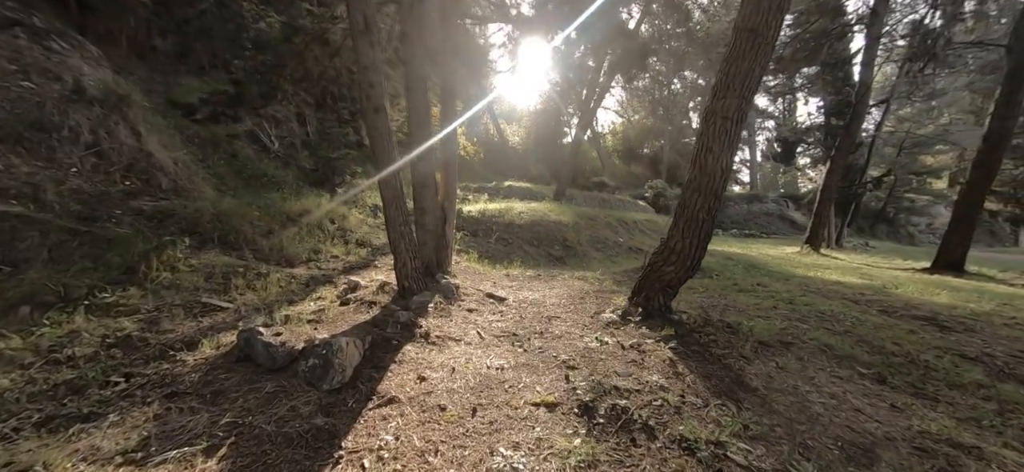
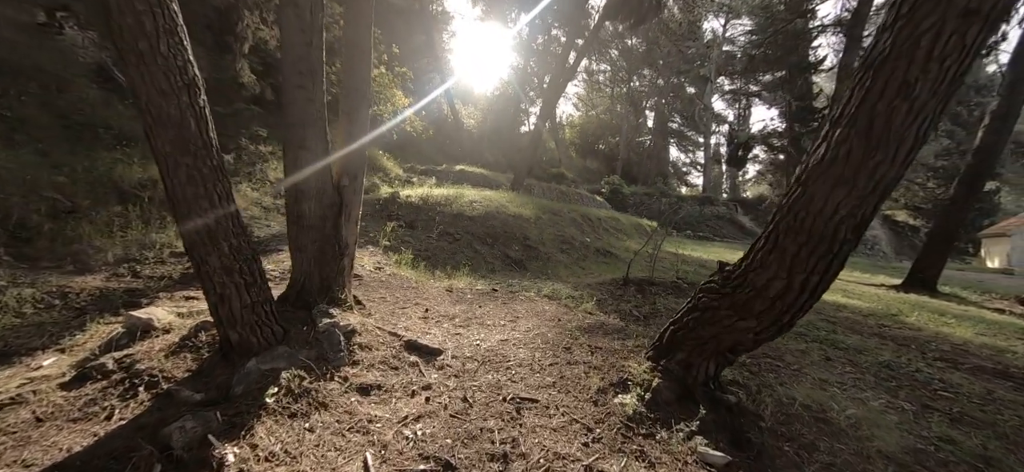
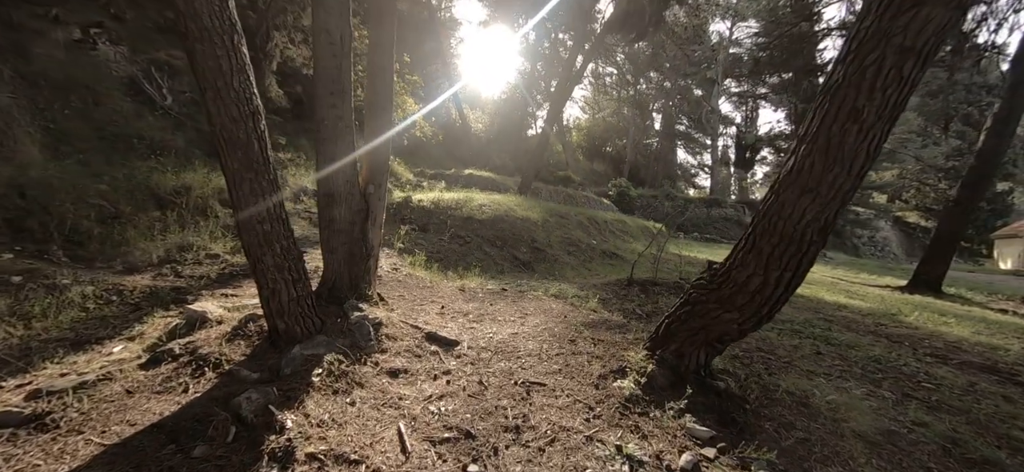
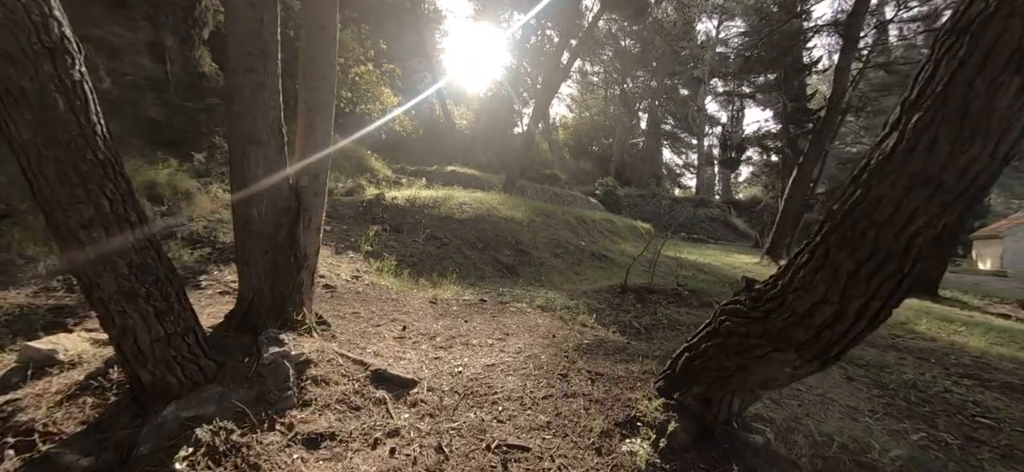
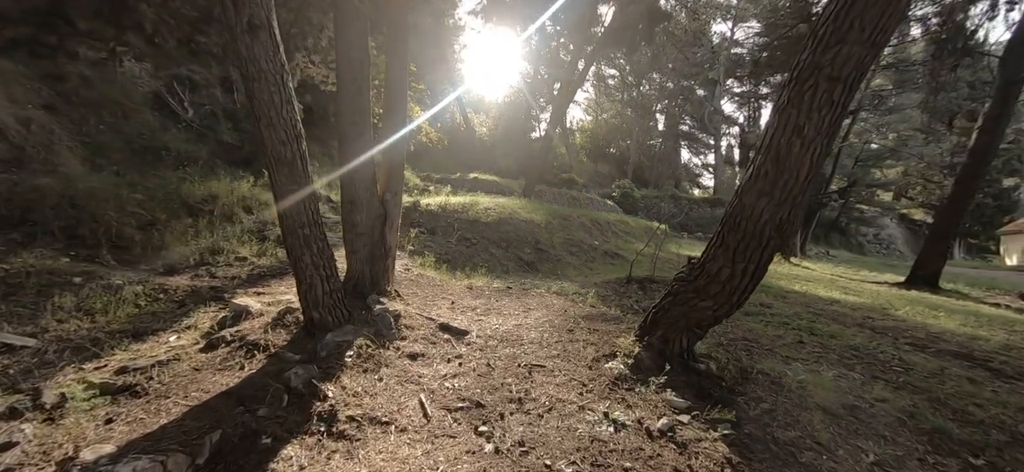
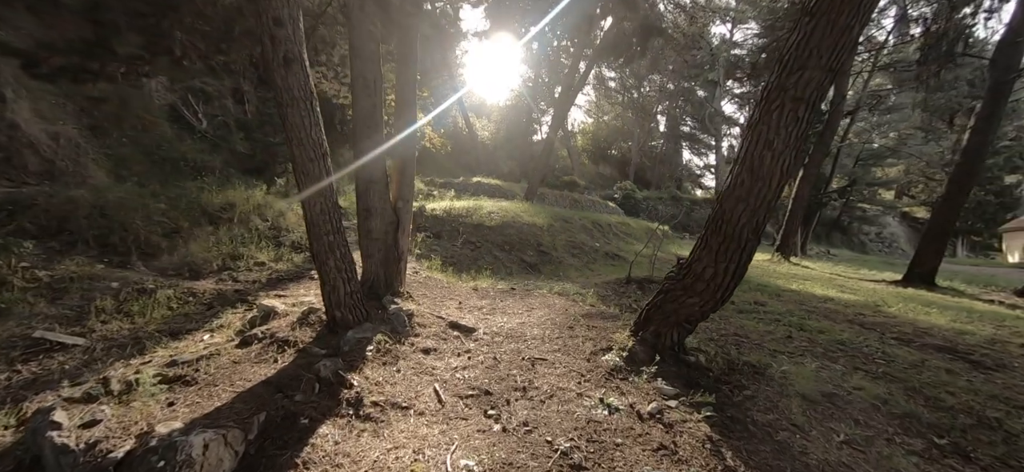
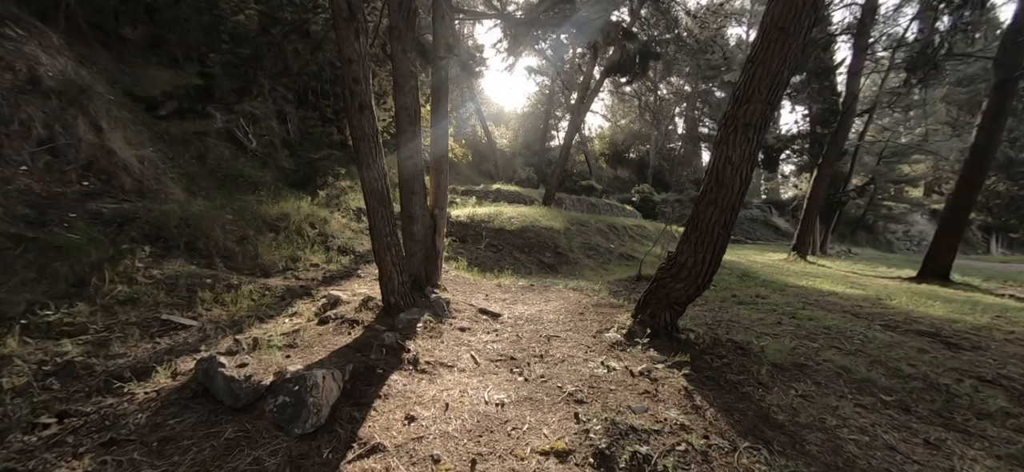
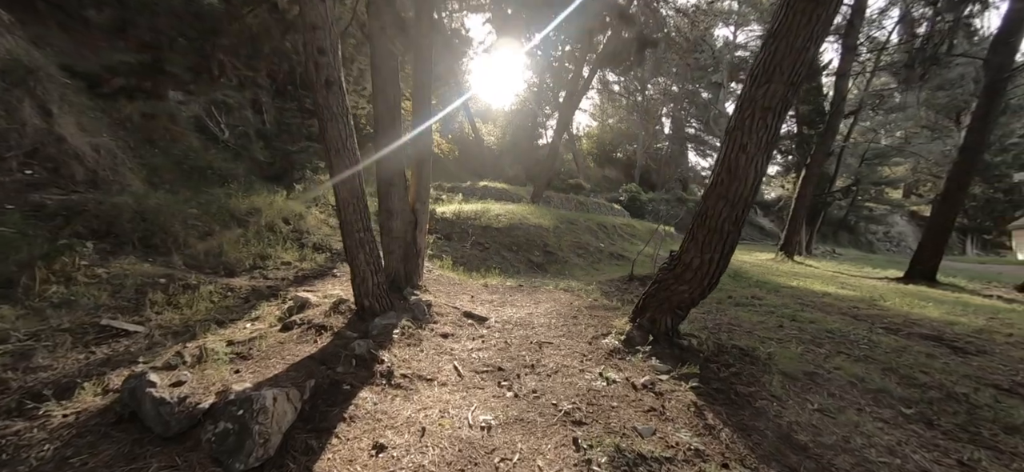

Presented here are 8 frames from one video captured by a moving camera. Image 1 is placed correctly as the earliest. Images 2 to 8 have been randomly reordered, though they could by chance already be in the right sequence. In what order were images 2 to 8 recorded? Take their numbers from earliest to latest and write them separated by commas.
7, 8, 6, 5, 3, 2, 4
